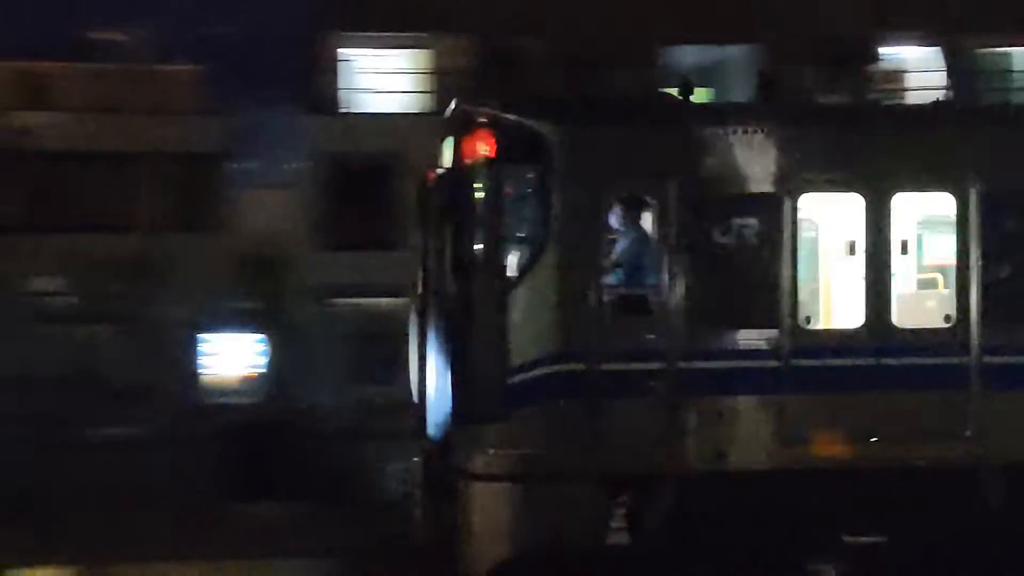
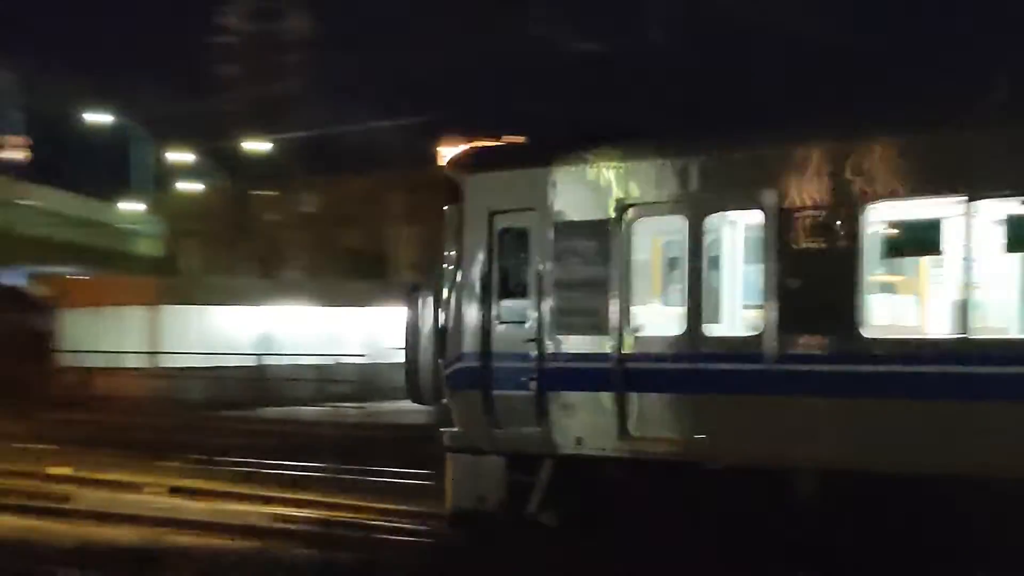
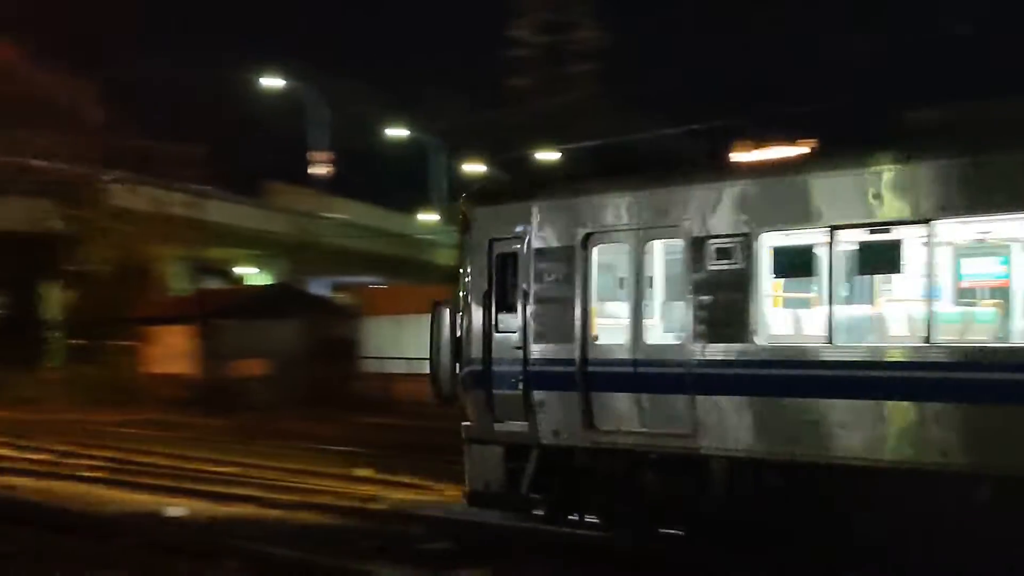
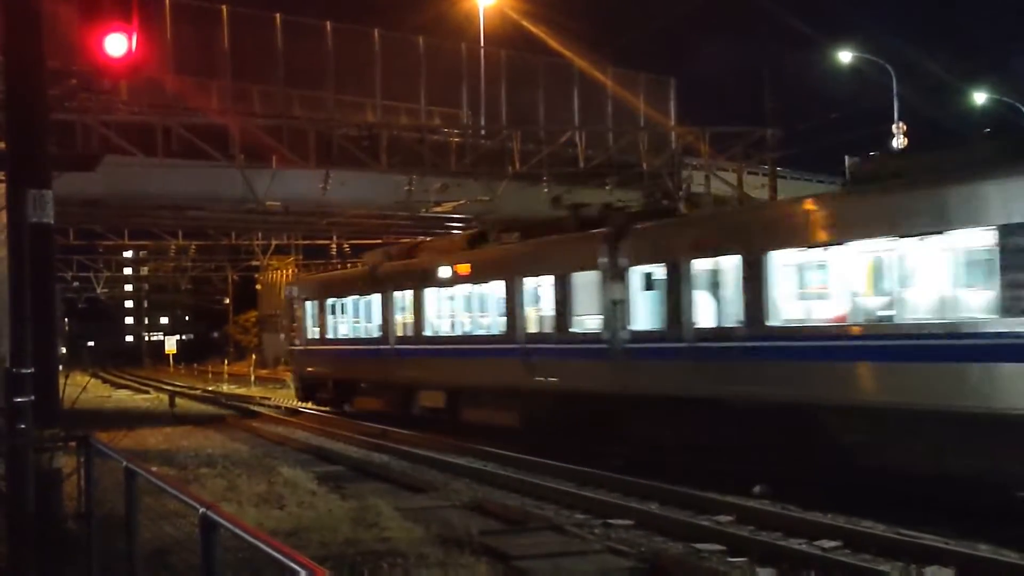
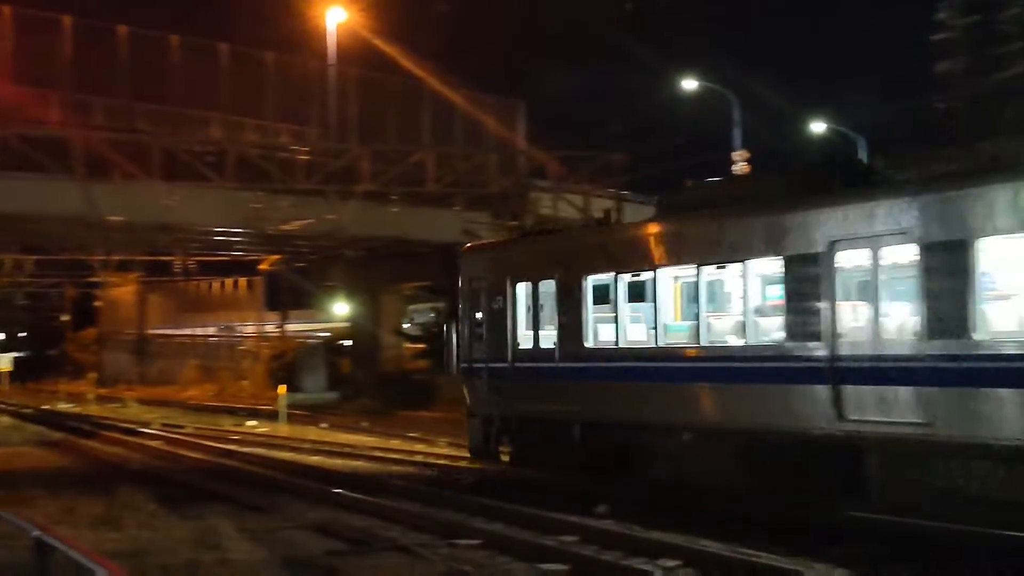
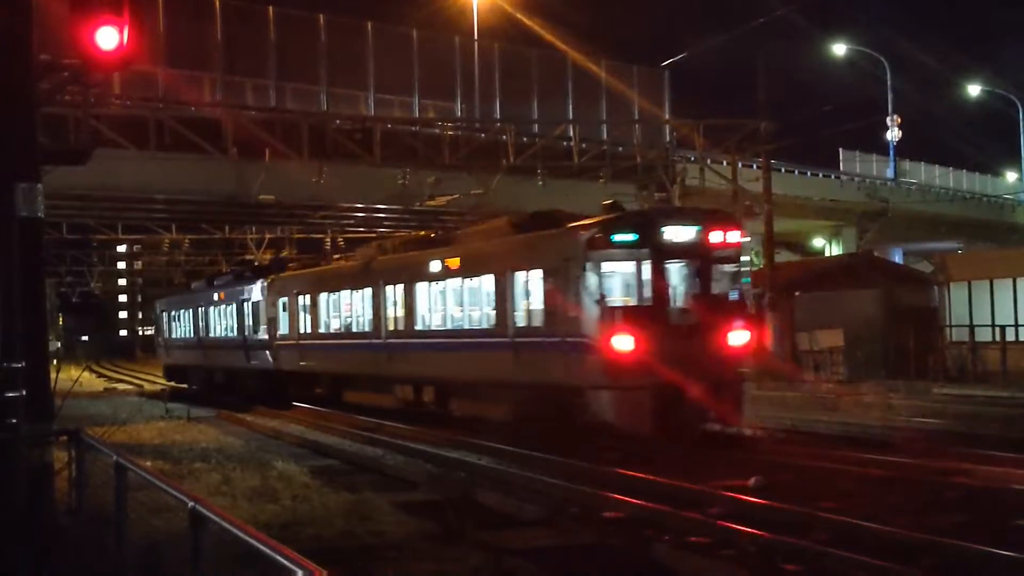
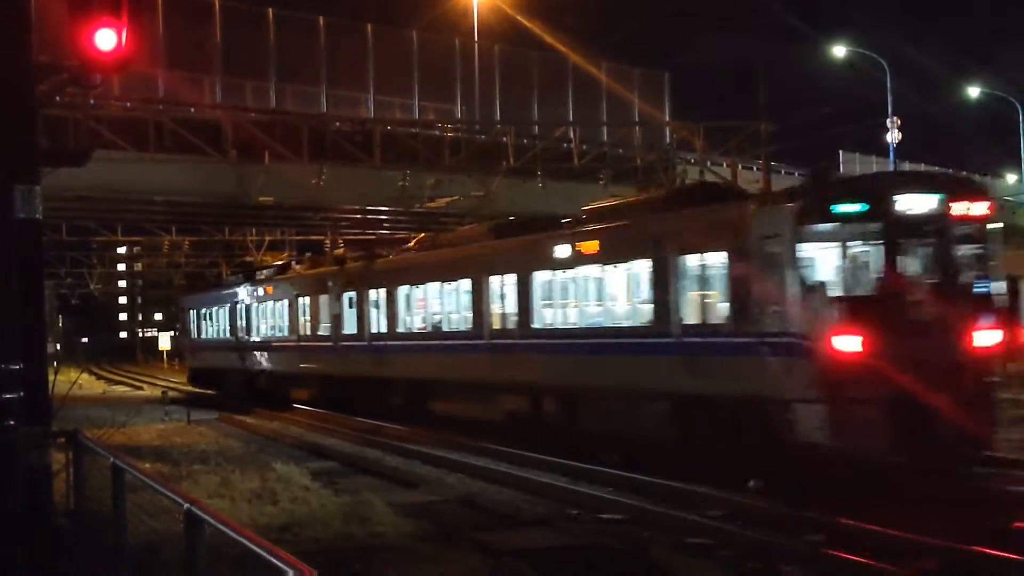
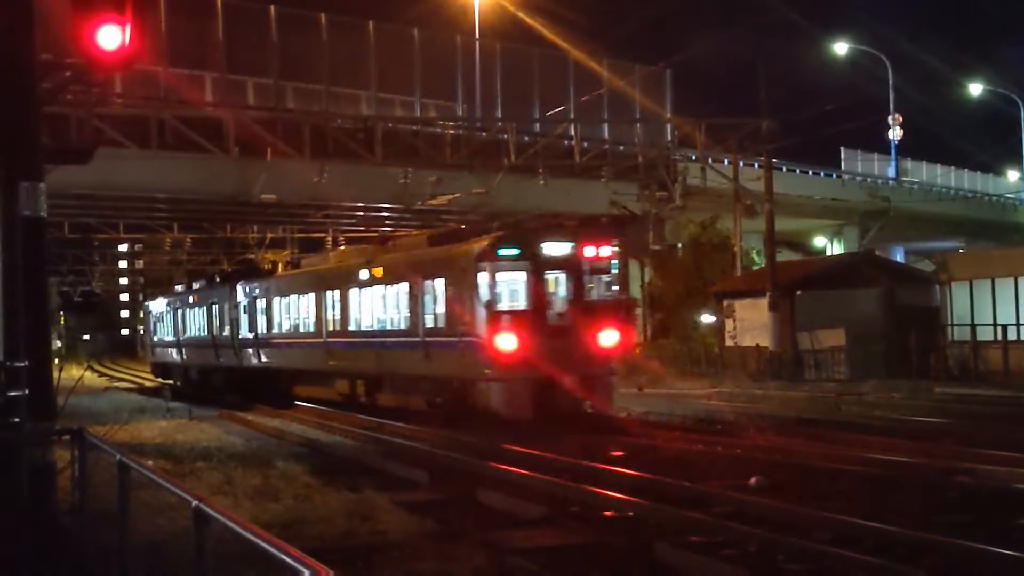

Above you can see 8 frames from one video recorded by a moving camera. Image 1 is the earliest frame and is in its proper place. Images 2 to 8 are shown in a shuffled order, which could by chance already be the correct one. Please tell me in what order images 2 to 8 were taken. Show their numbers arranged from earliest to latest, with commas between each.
2, 3, 5, 4, 7, 6, 8
